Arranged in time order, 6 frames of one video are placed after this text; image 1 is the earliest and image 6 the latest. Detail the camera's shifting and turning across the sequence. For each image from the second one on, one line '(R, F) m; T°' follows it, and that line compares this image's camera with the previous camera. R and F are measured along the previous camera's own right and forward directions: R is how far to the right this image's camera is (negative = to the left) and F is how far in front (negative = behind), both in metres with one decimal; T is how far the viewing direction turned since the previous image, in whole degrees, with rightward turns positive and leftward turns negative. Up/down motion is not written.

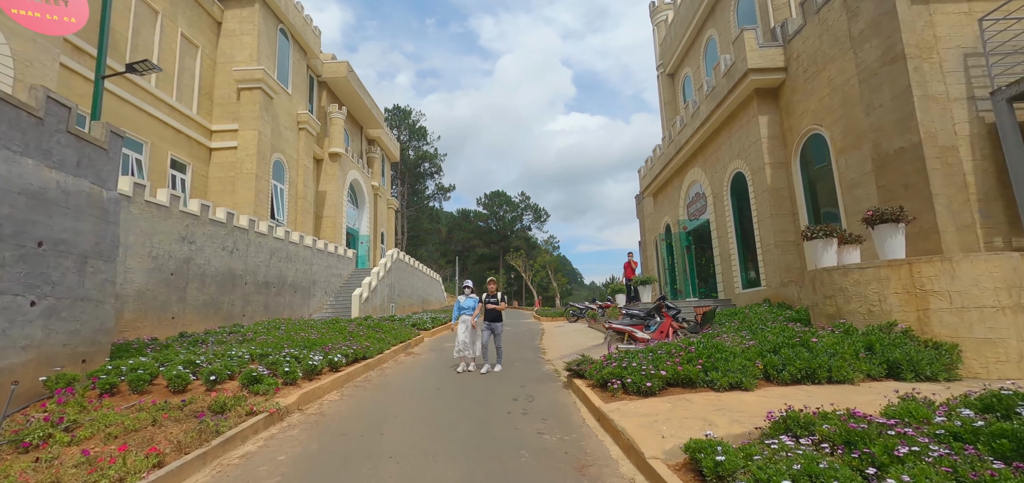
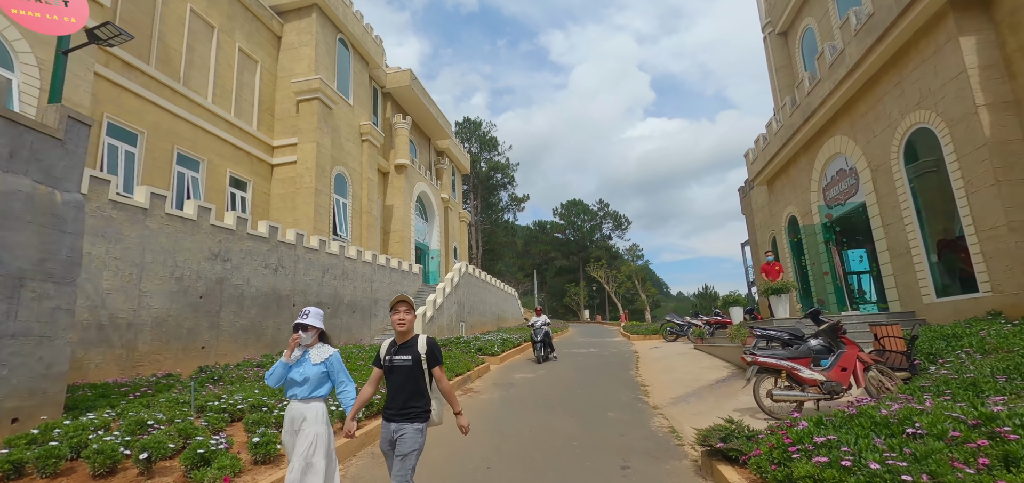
(-0.1, +2.6) m; -10°
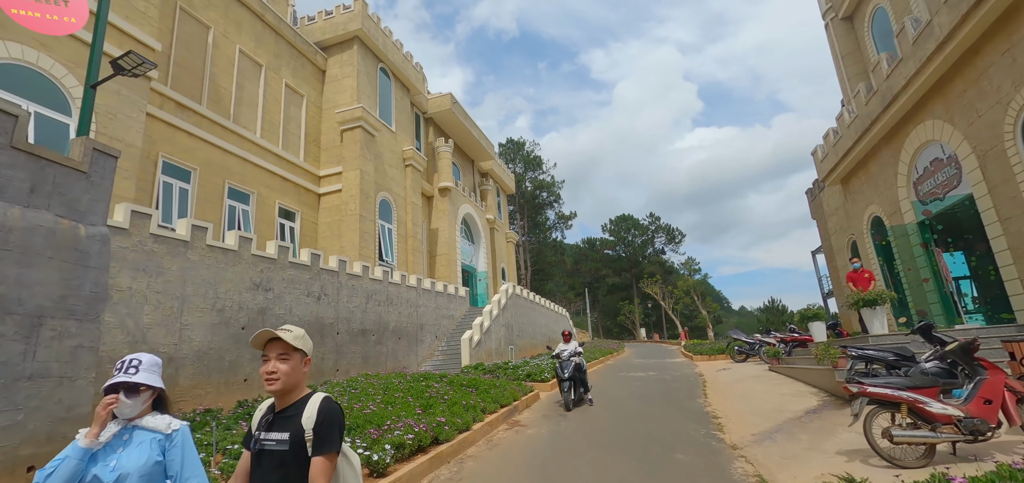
(+0.1, +0.7) m; -6°
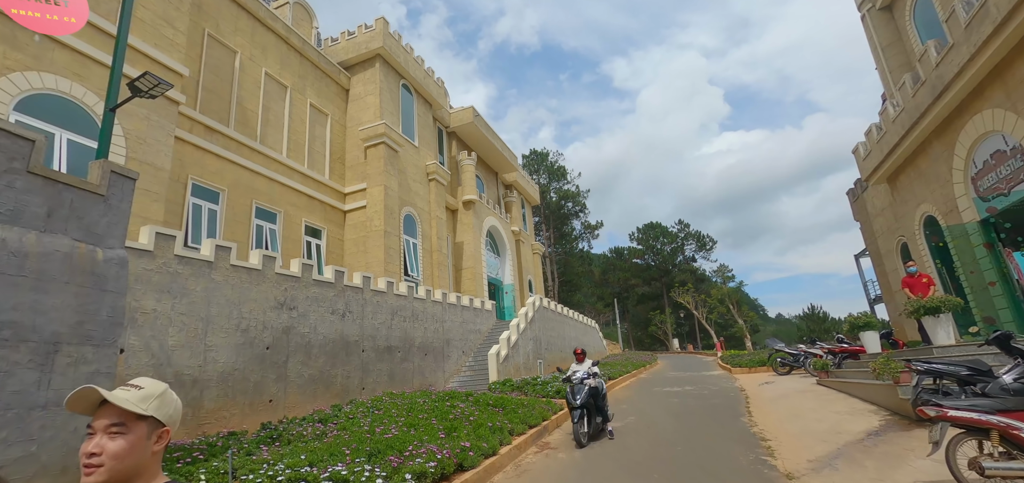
(0.0, +0.3) m; -3°
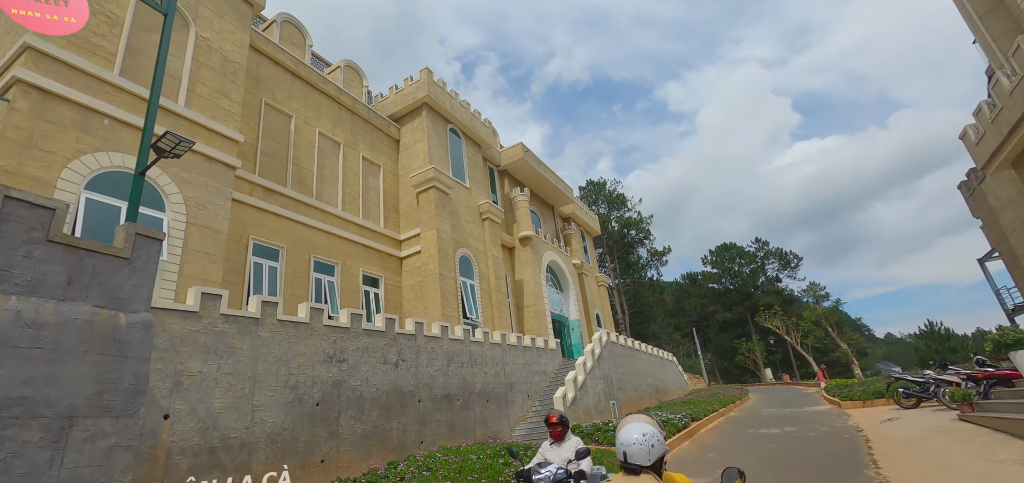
(+0.3, +0.8) m; -8°
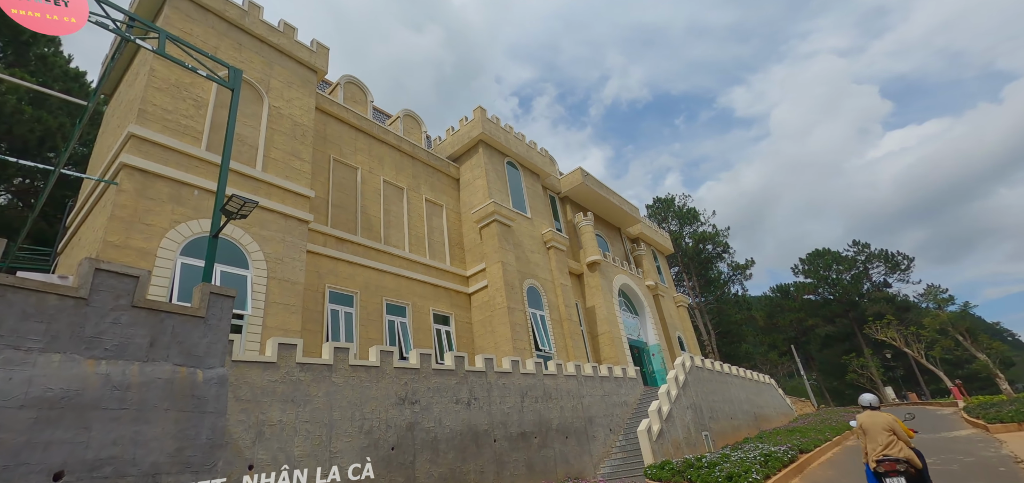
(+0.2, +0.3) m; -9°
